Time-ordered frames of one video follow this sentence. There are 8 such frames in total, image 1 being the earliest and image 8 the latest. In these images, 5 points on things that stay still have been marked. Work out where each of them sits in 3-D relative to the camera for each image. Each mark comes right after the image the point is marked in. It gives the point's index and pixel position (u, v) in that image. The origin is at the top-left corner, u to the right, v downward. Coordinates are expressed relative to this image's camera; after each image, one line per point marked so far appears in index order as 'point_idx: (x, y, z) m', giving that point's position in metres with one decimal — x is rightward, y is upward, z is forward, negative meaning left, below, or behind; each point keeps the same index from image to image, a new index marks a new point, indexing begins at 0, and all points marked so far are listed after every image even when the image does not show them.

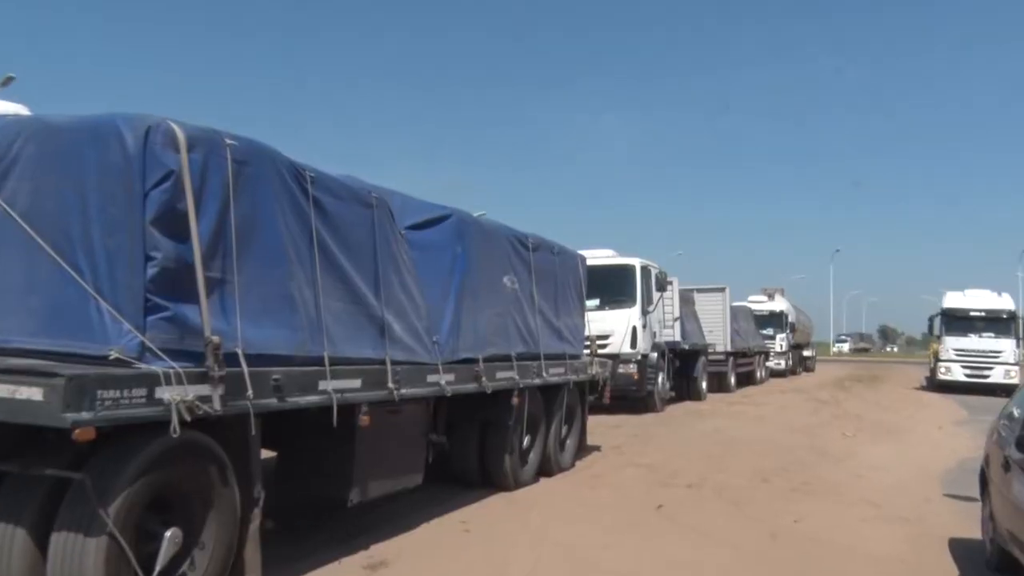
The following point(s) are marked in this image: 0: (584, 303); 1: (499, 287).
0: (+1.0, -0.2, +15.6) m
1: (-0.2, 0.0, +13.4) m
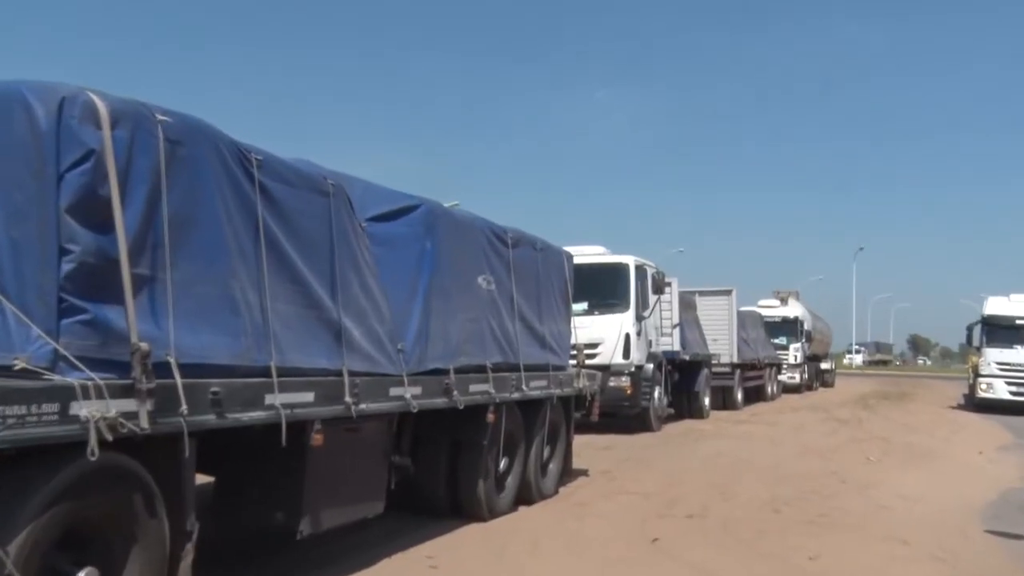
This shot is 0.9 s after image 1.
0: (+0.7, -0.2, +14.0) m
1: (-0.5, 0.0, +11.8) m
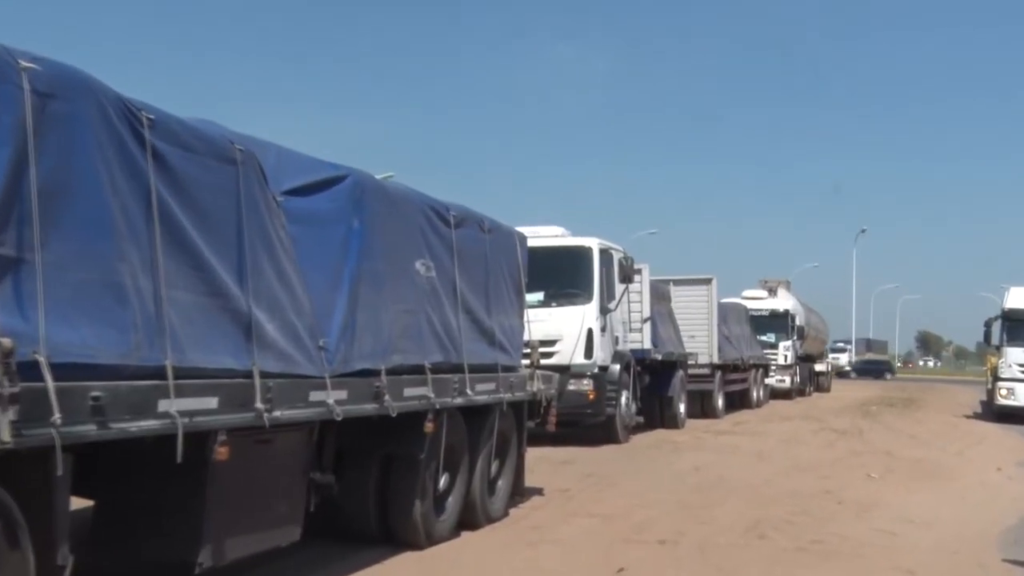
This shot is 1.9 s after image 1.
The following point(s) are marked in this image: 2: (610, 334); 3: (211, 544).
0: (+0.1, -0.1, +12.3) m
1: (-1.1, +0.2, +10.1) m
2: (+1.8, -0.8, +17.8) m
3: (-2.7, -2.3, +8.5) m
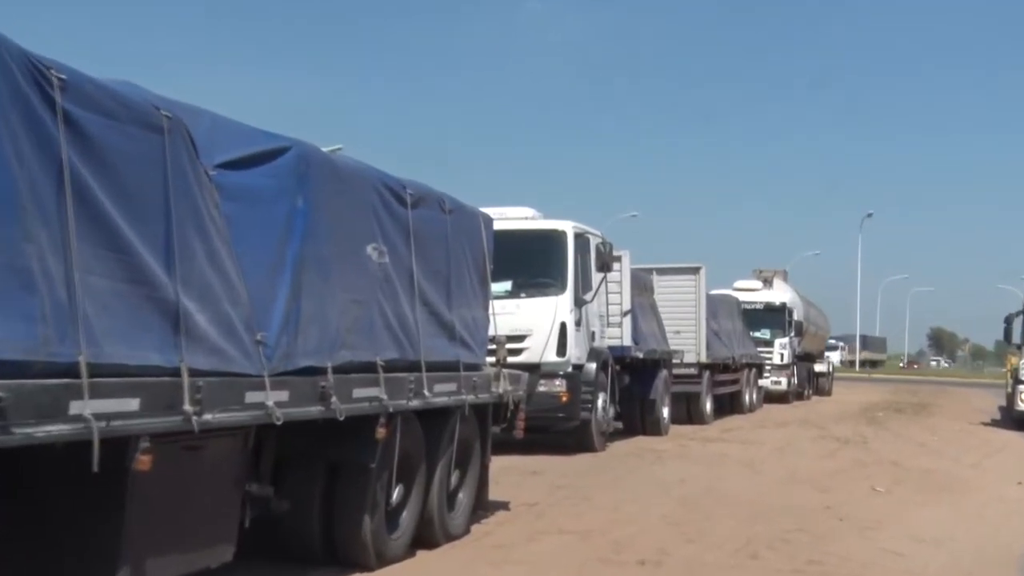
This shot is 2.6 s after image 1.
0: (-0.3, 0.0, +11.2) m
1: (-1.4, +0.3, +9.0) m
2: (+1.2, -0.7, +16.8) m
3: (-3.0, -2.2, +7.4) m
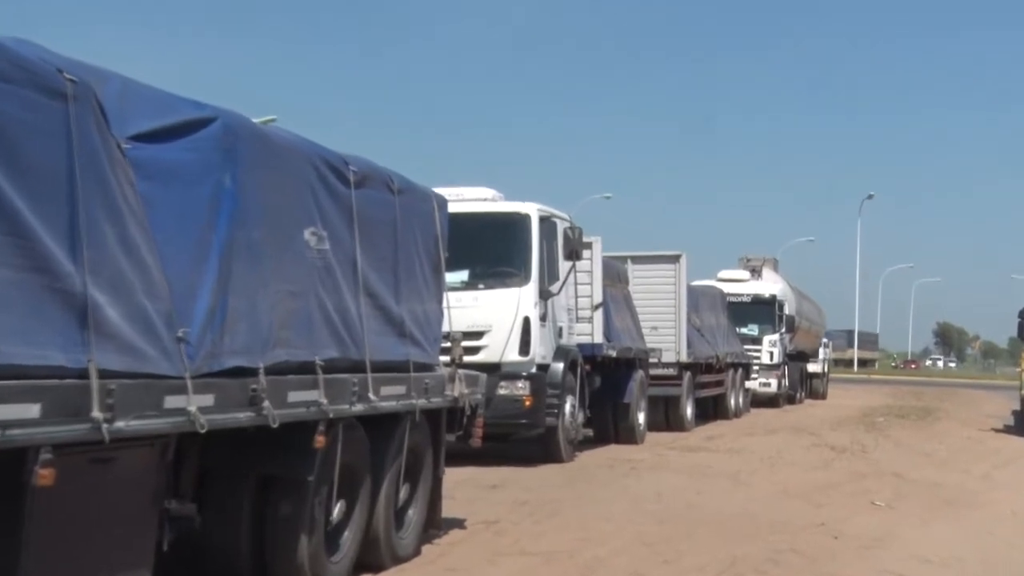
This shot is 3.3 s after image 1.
0: (-0.7, +0.1, +10.2) m
1: (-1.8, +0.4, +8.0) m
2: (+0.7, -0.6, +15.9) m
3: (-3.3, -2.1, +6.4) m
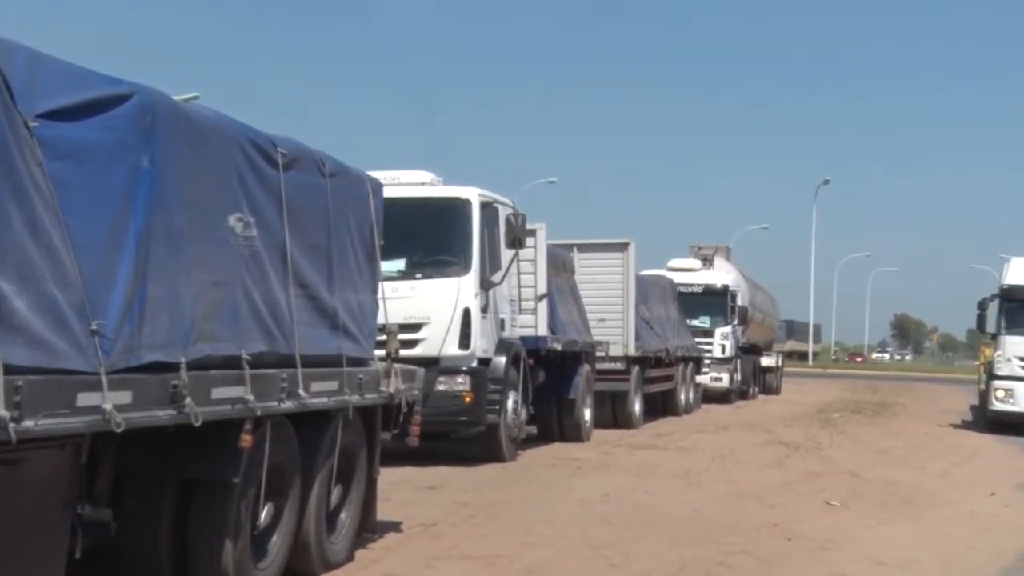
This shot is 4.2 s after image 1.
0: (-1.3, +0.2, +9.8) m
1: (-2.3, +0.4, +7.5) m
2: (-0.1, -0.5, +15.5) m
3: (-3.7, -2.0, +5.8) m
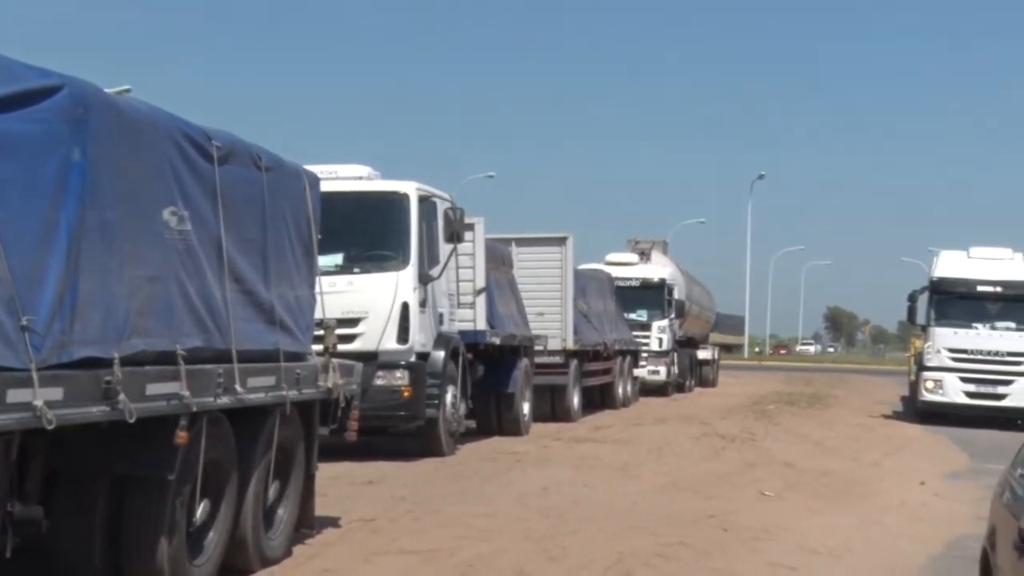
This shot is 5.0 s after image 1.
0: (-1.8, +0.3, +9.7) m
1: (-2.7, +0.5, +7.4) m
2: (-0.8, -0.4, +15.5) m
3: (-4.2, -2.0, +5.7) m
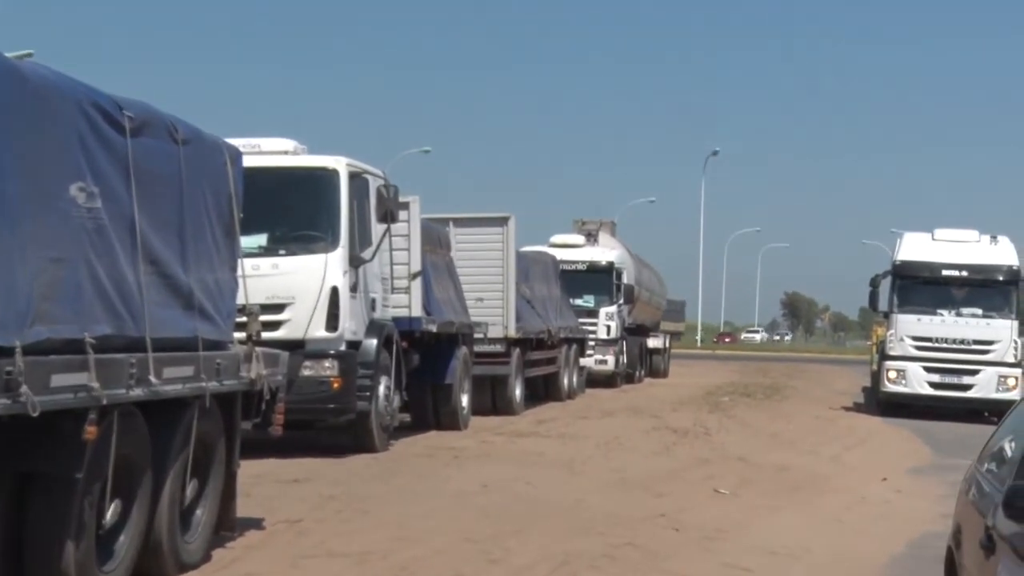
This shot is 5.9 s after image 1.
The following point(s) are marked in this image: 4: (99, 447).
0: (-2.3, +0.4, +9.2) m
1: (-3.2, +0.6, +6.9) m
2: (-1.5, -0.3, +15.0) m
3: (-4.6, -1.9, +5.1) m
4: (-2.9, -1.1, +6.8) m
